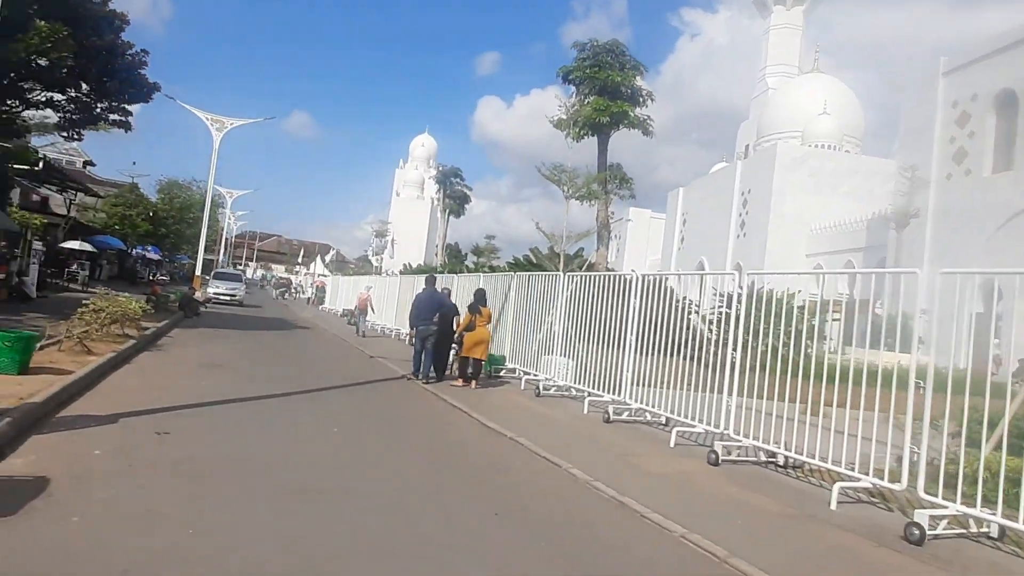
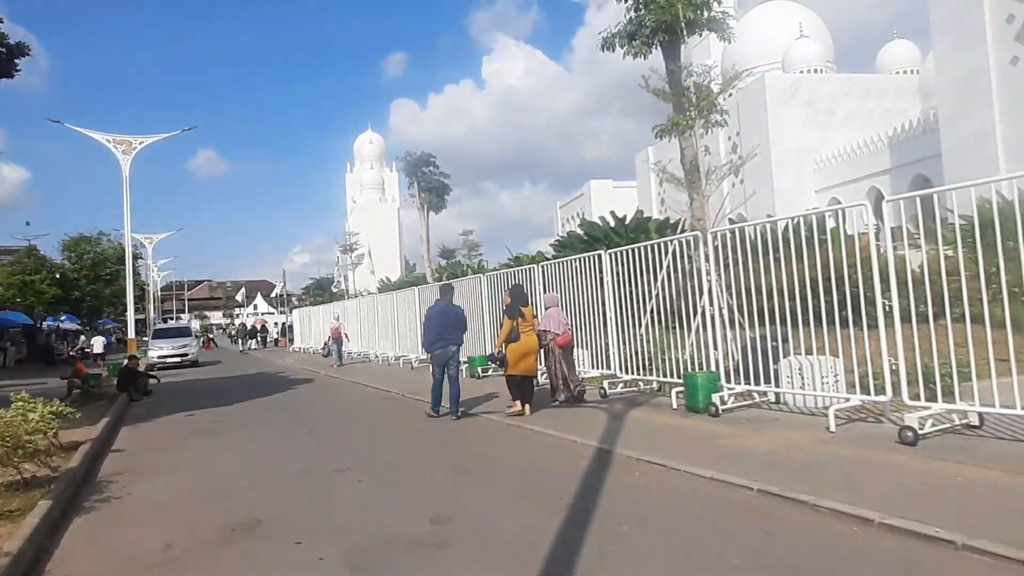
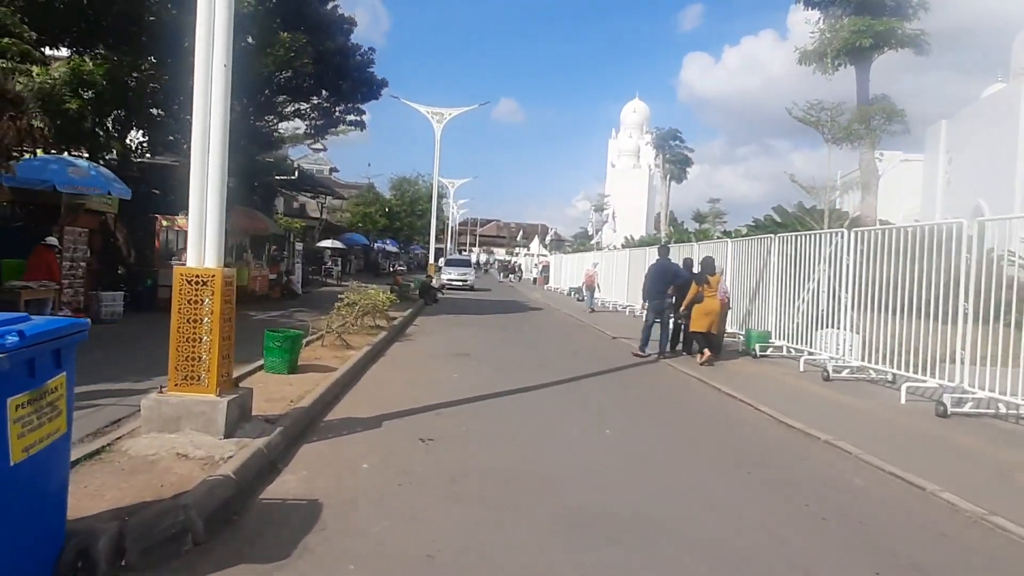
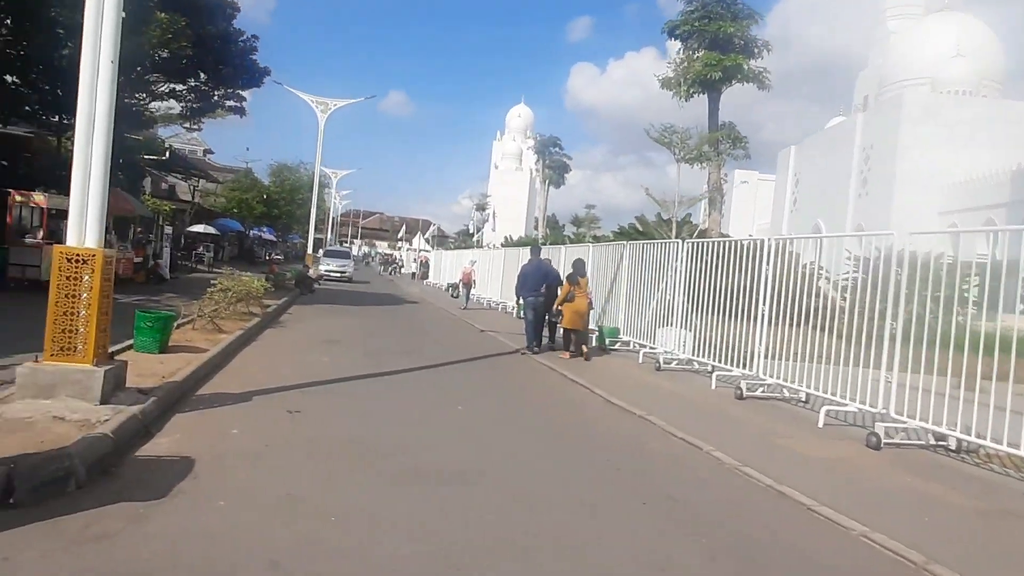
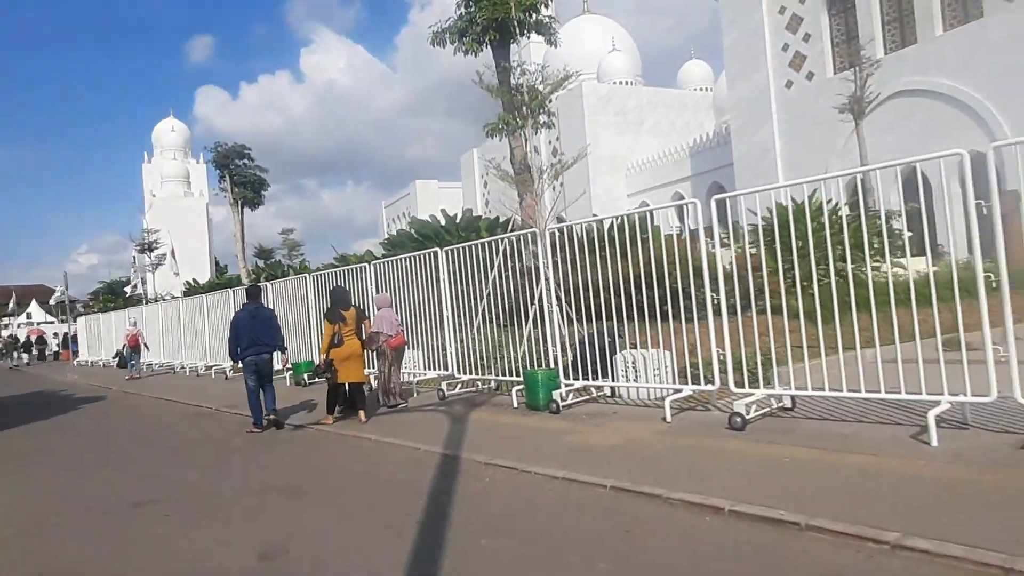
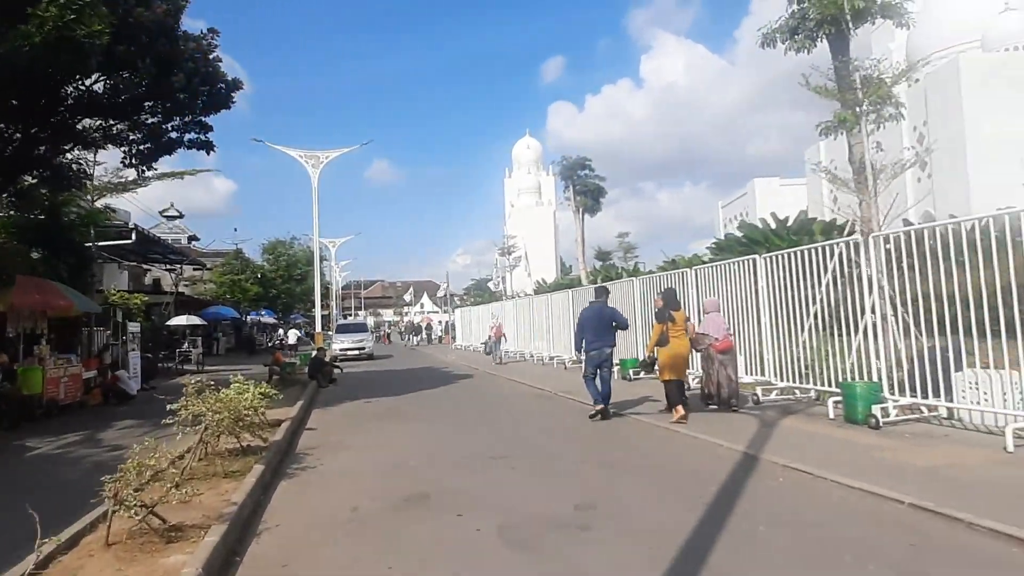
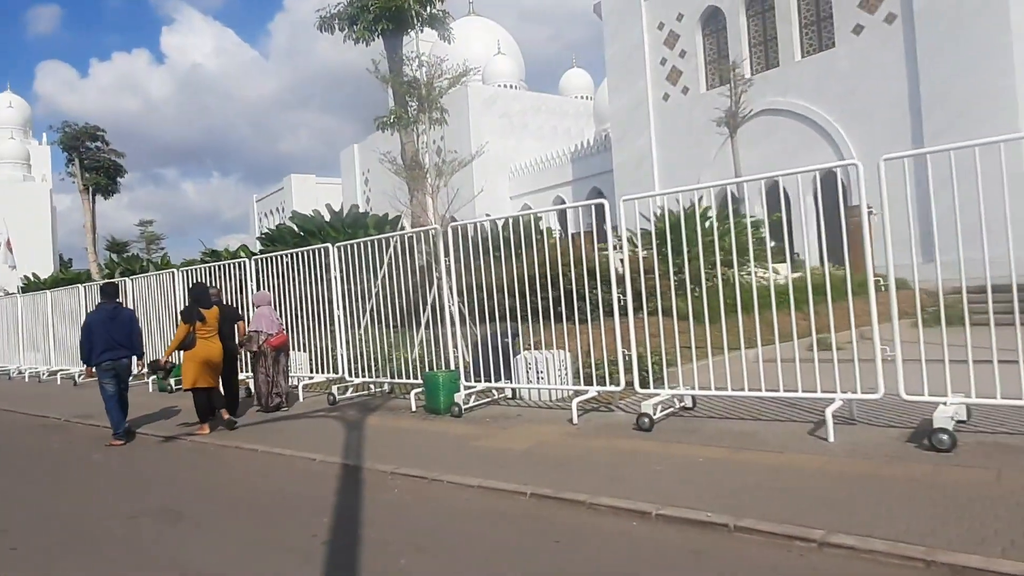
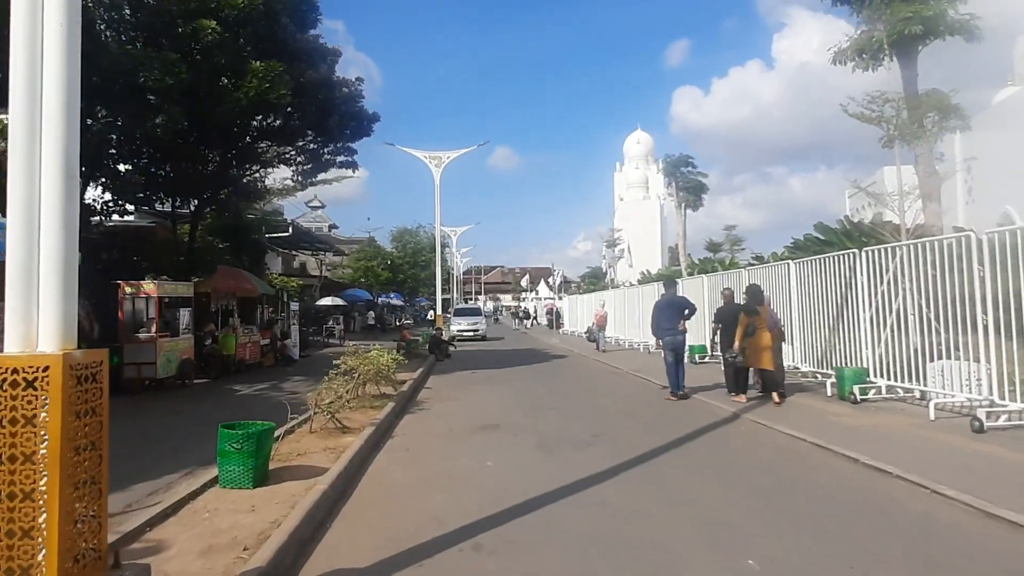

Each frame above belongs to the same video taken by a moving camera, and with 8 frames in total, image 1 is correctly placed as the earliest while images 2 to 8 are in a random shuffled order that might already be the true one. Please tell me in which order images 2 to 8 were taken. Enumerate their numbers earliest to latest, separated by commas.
4, 3, 8, 6, 2, 5, 7
